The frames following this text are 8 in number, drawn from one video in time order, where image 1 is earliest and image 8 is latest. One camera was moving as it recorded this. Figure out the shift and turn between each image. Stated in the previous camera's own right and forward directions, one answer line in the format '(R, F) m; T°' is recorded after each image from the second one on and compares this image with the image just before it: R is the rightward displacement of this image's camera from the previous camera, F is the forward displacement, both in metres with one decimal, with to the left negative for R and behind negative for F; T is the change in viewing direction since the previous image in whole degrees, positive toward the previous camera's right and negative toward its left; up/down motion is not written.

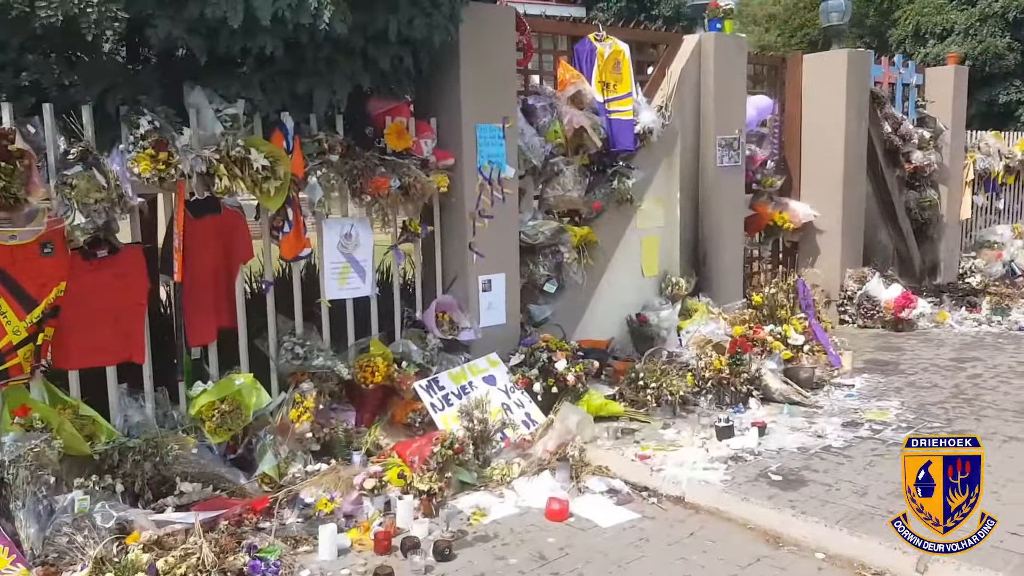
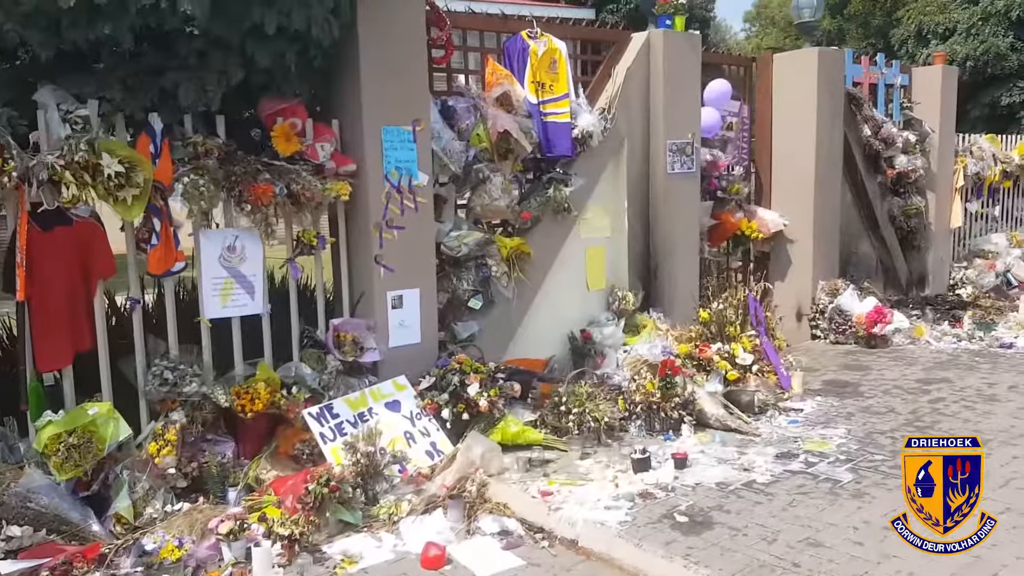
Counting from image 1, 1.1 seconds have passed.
(+0.5, +0.4) m; -1°
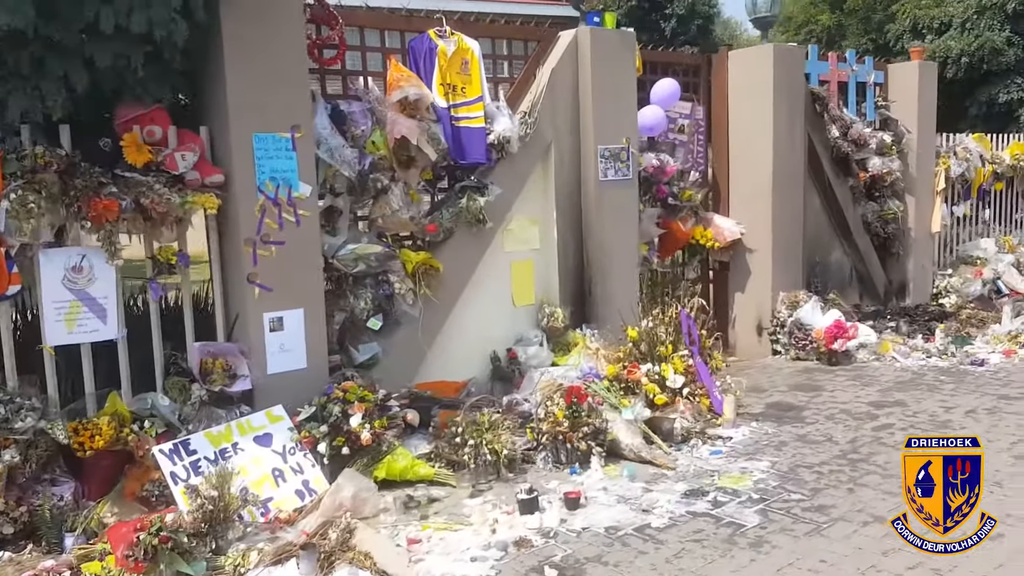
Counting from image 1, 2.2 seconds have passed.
(+0.6, +0.4) m; -2°
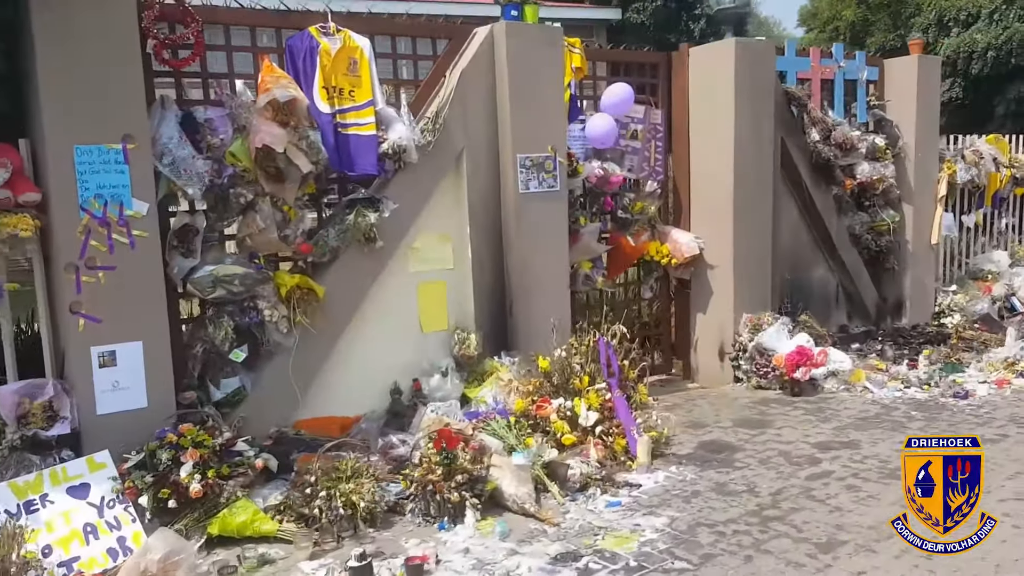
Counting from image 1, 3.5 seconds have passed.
(+0.7, +0.5) m; -3°
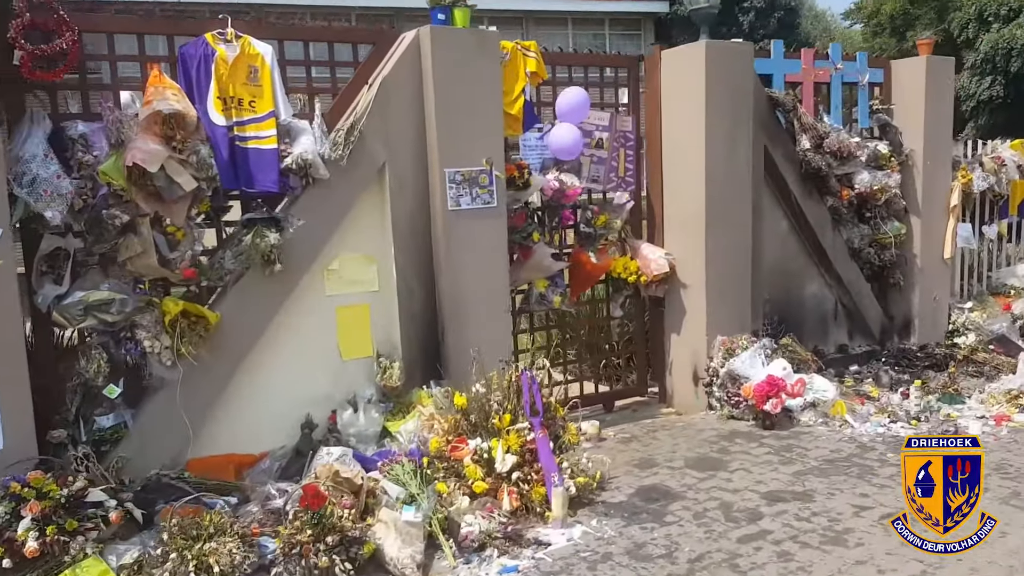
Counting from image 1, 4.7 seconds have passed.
(+0.6, +0.4) m; -4°
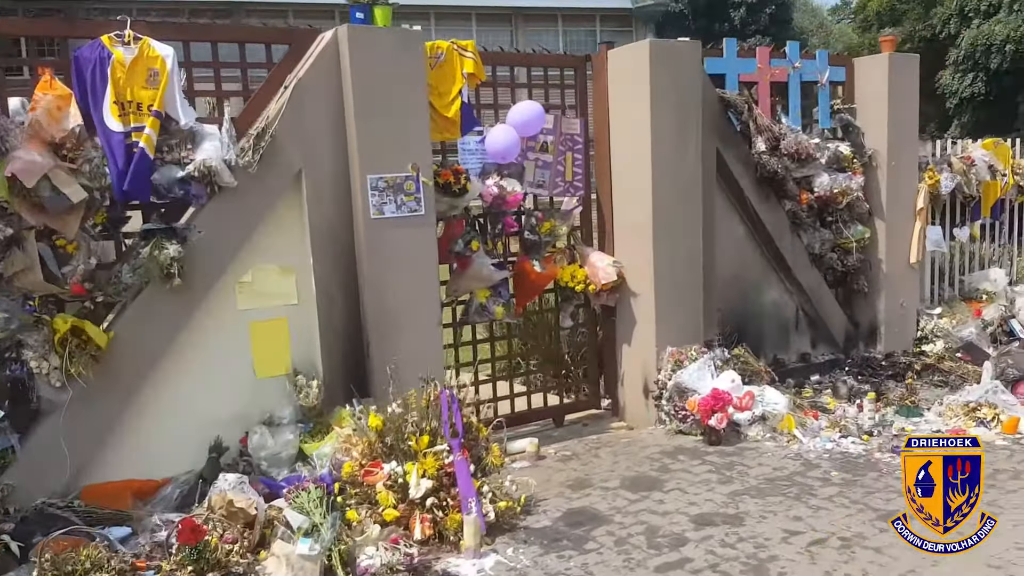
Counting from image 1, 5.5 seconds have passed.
(+0.3, +0.2) m; 0°
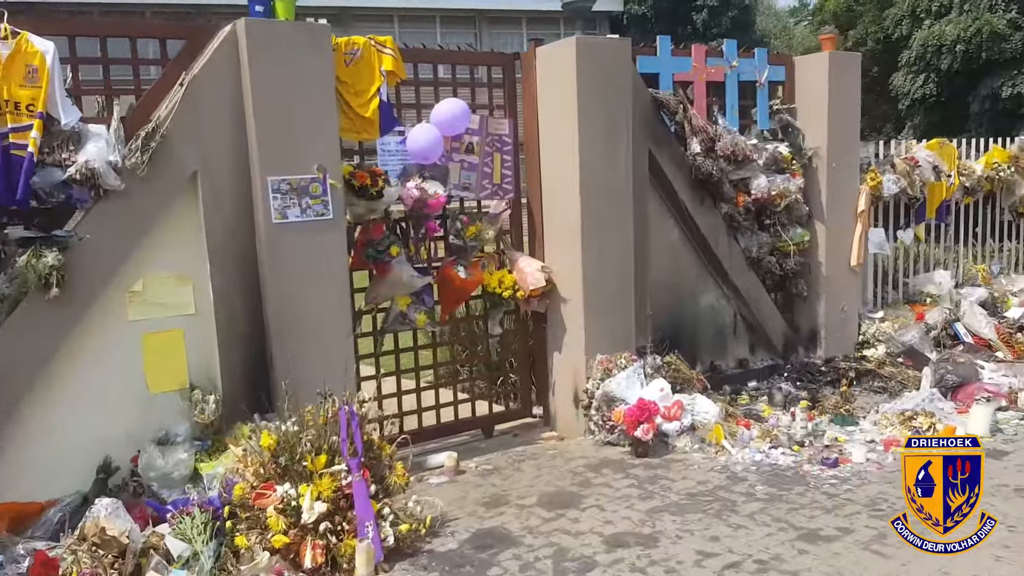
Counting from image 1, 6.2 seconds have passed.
(+0.2, +0.2) m; +2°
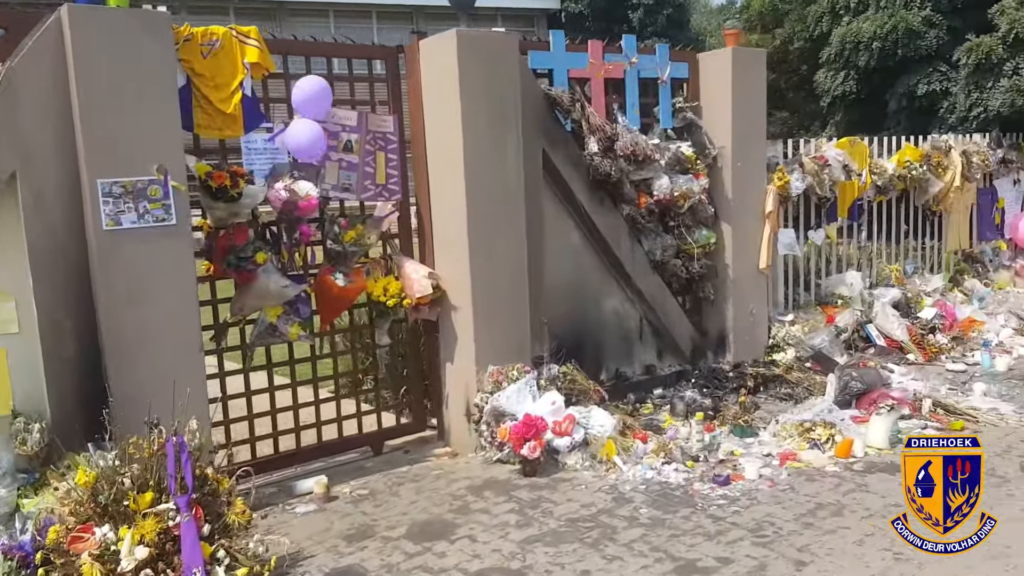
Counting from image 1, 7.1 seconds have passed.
(+0.3, +0.3) m; +3°
